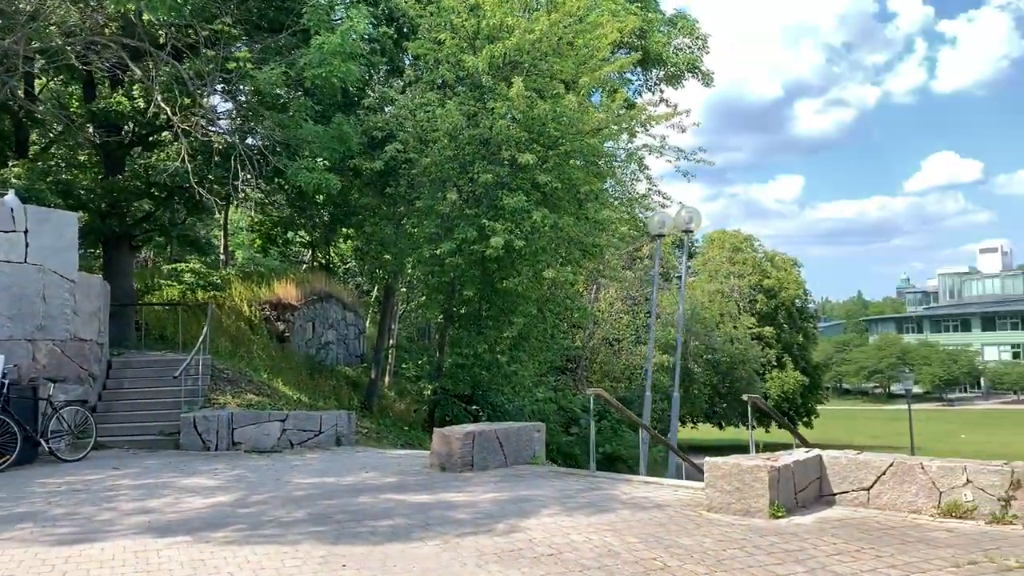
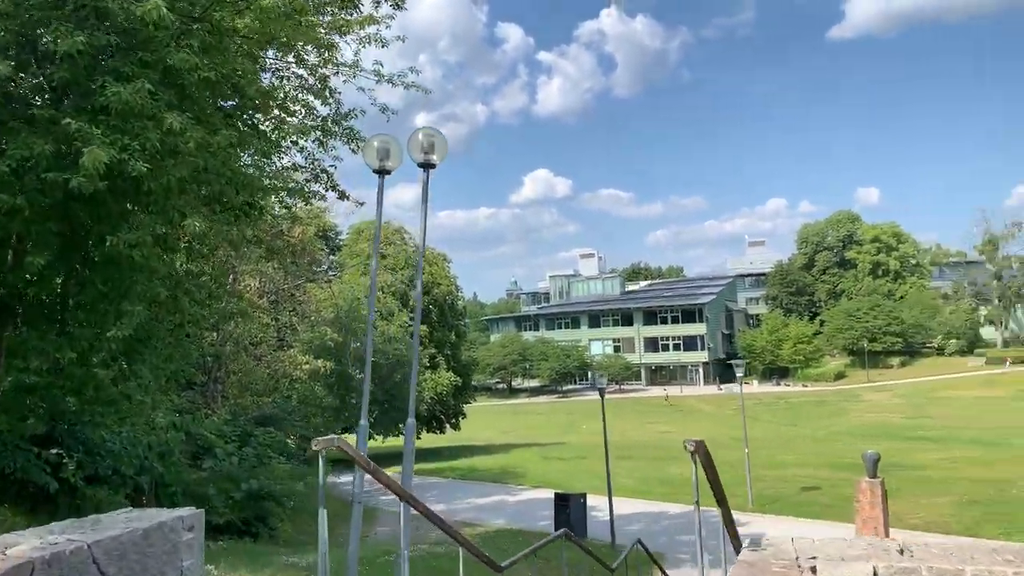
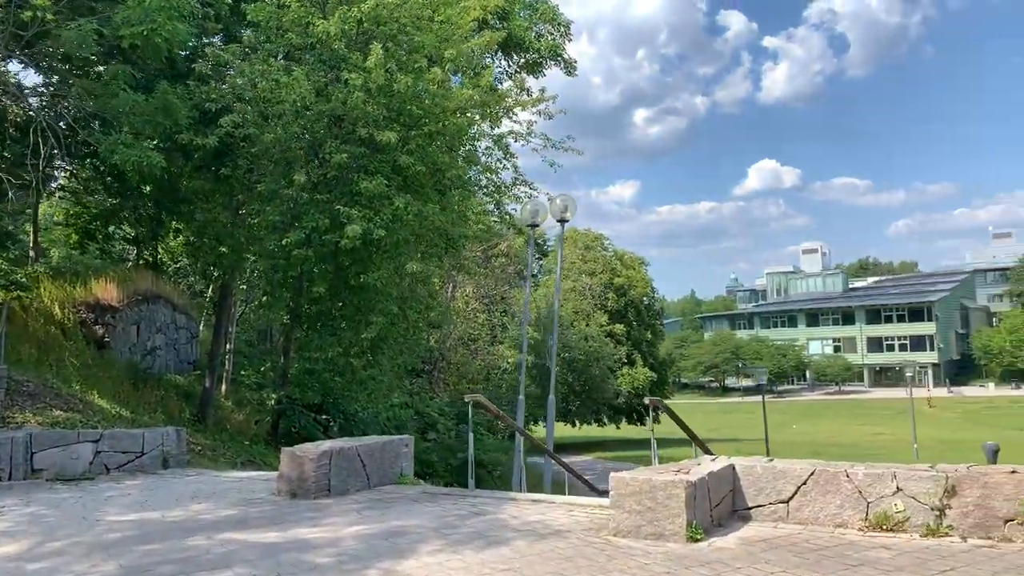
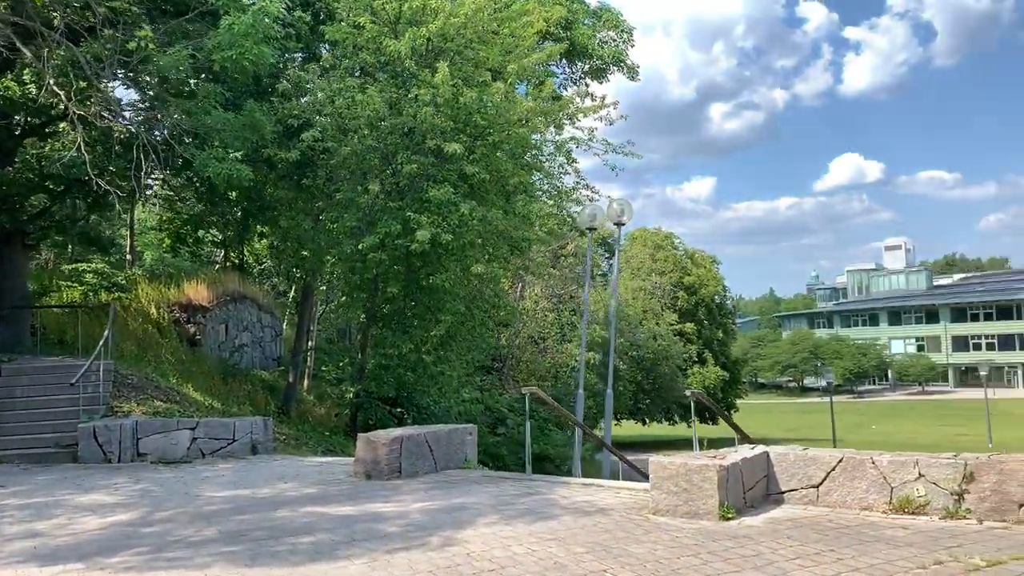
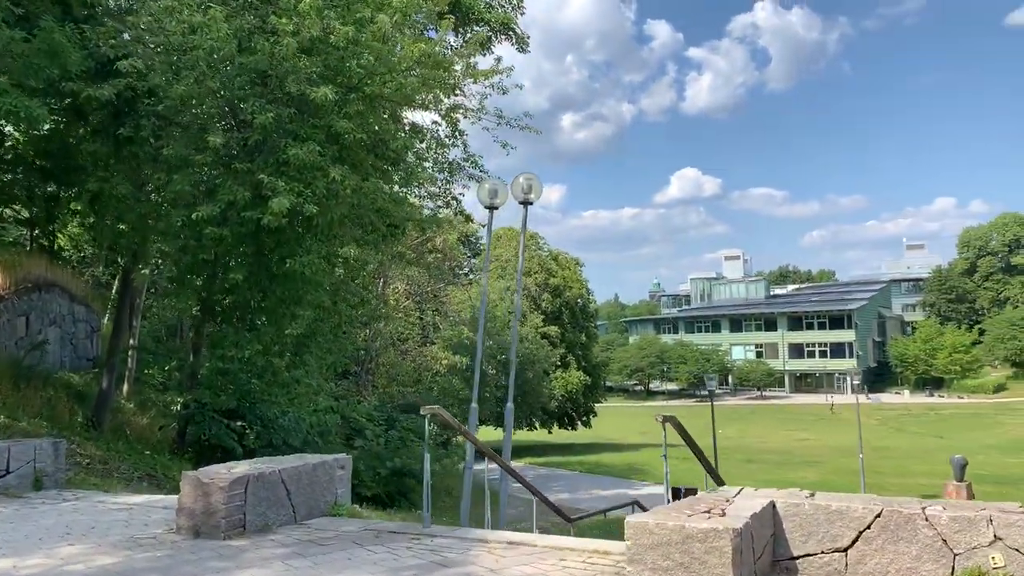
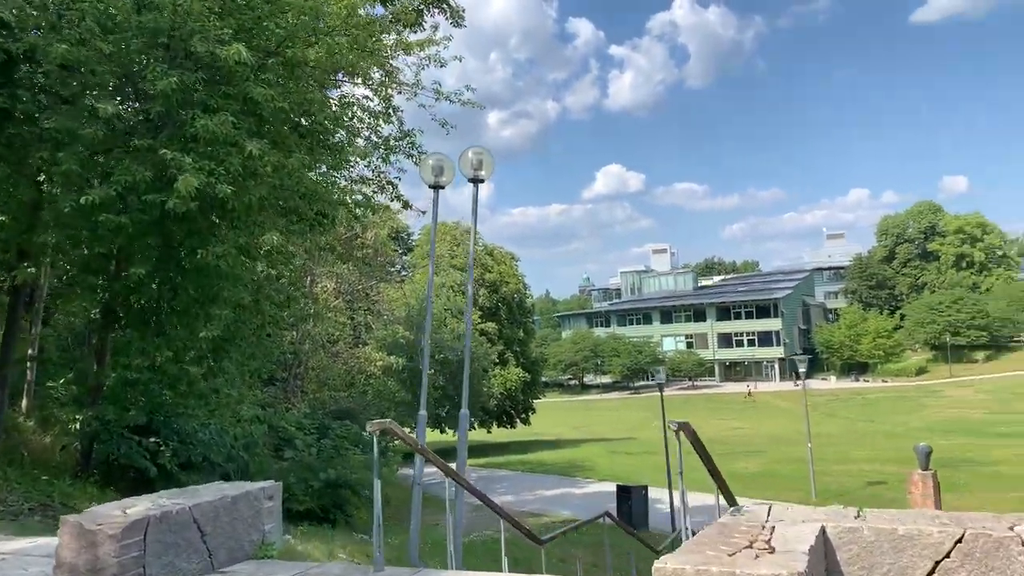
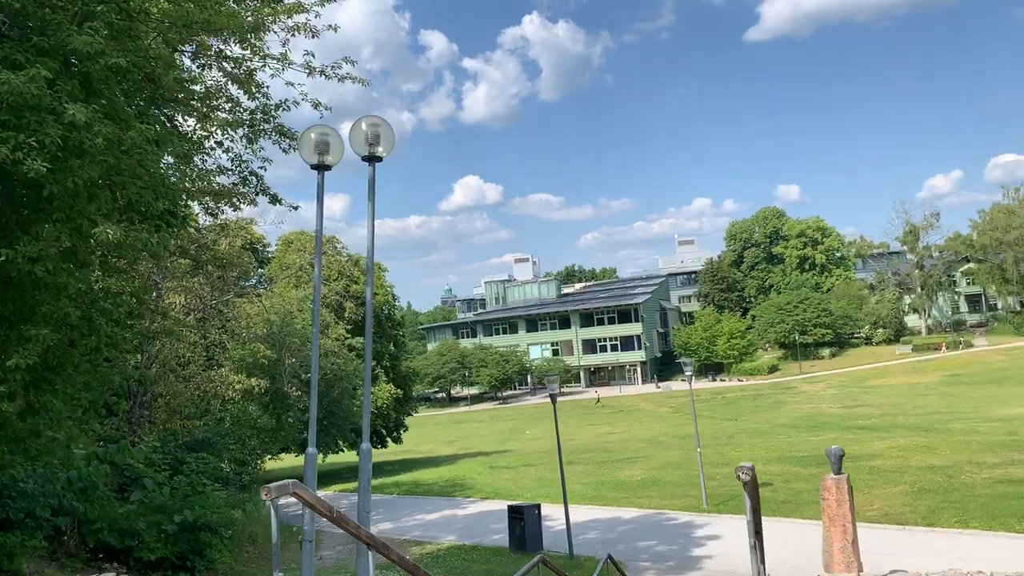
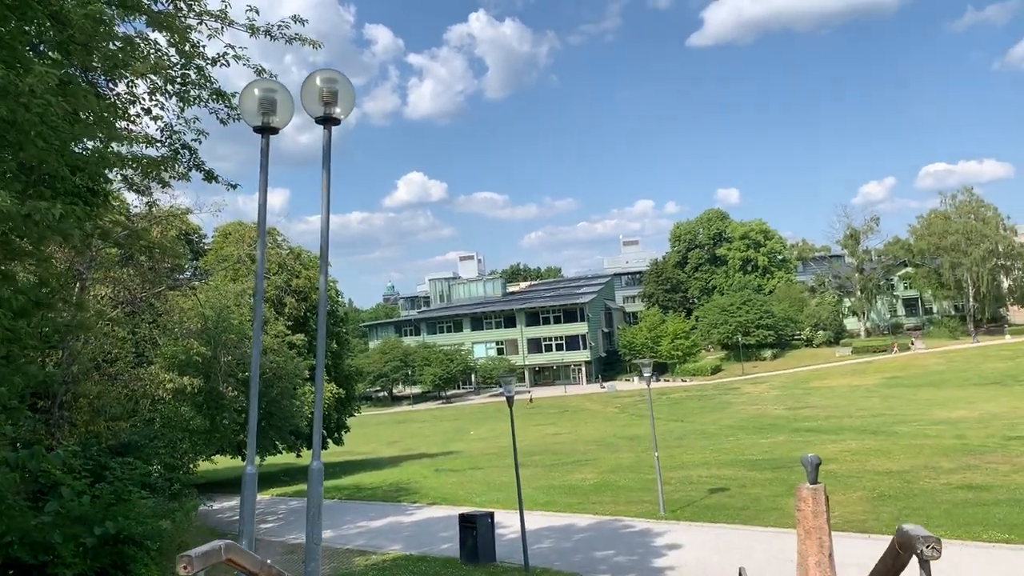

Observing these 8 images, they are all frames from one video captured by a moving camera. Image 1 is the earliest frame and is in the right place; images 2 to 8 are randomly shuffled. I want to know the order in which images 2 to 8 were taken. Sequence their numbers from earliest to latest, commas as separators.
4, 3, 5, 6, 2, 7, 8
